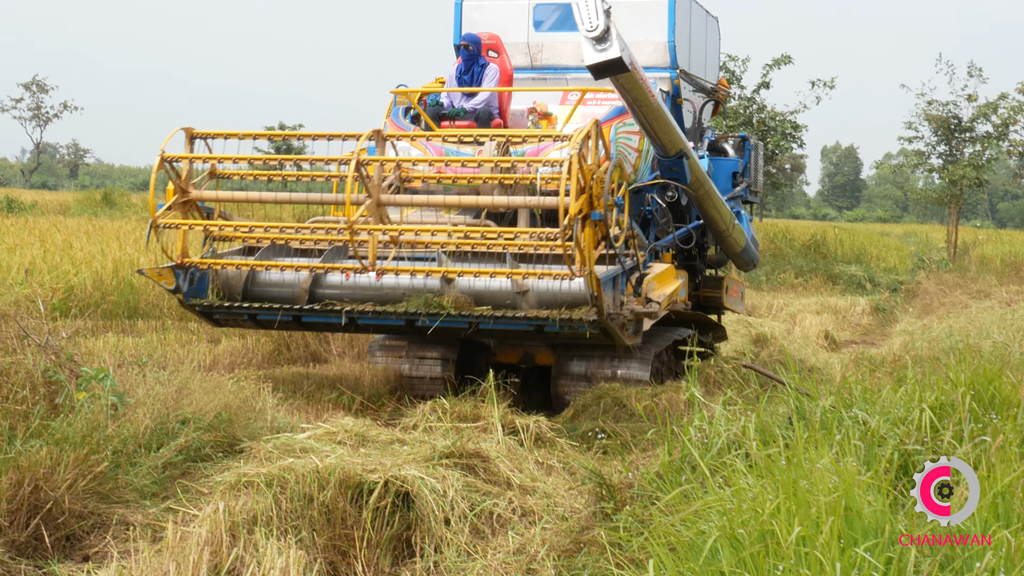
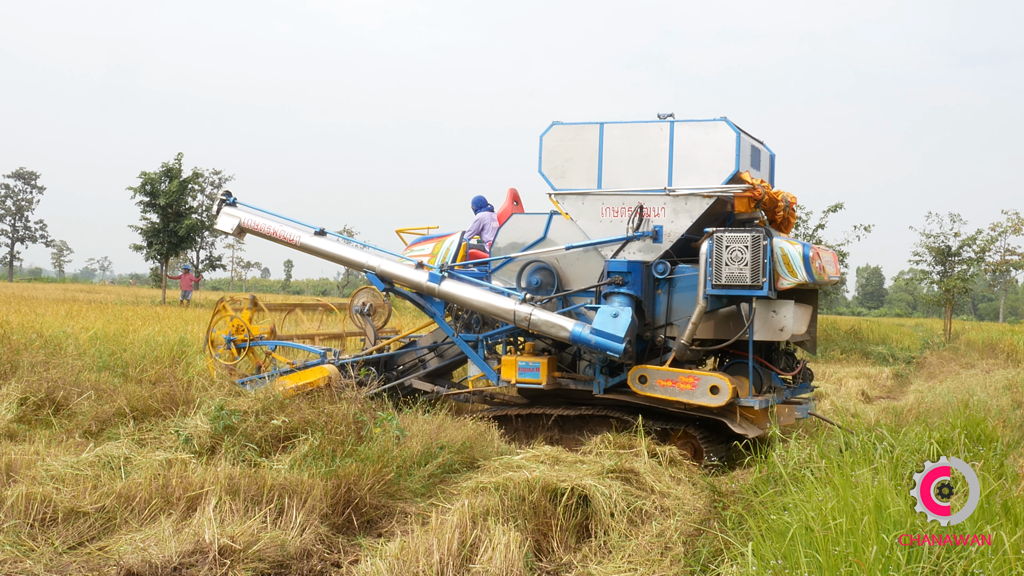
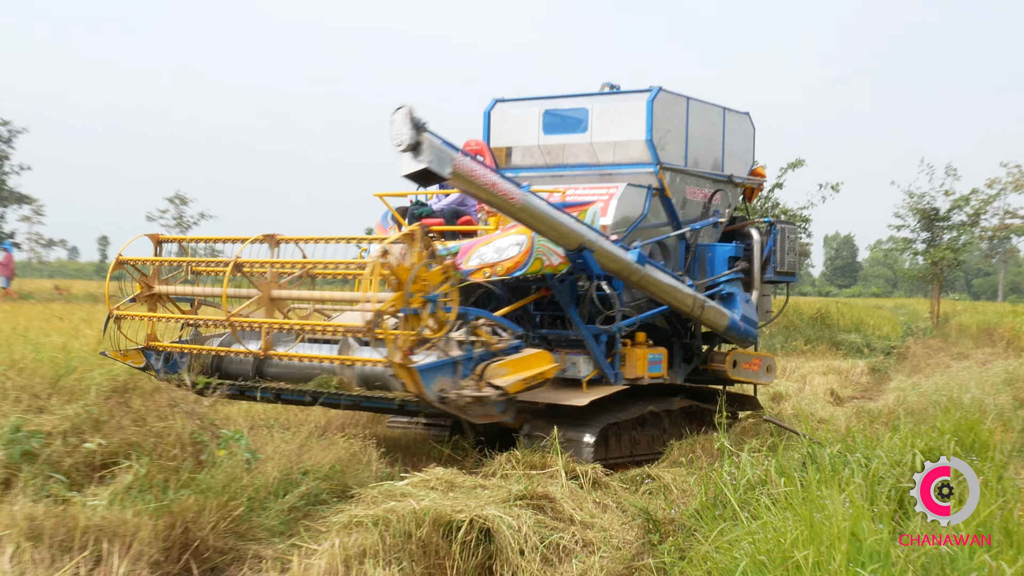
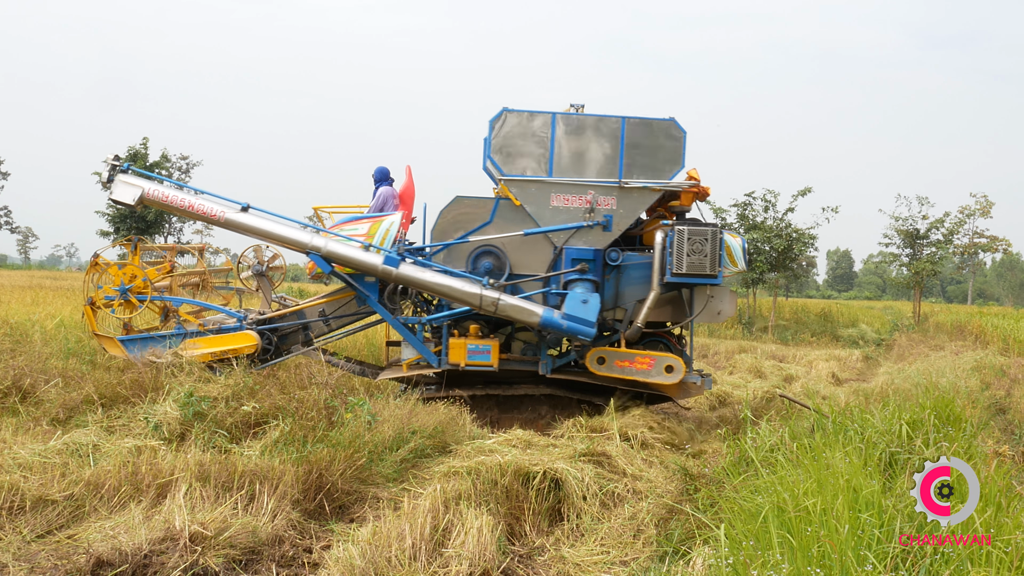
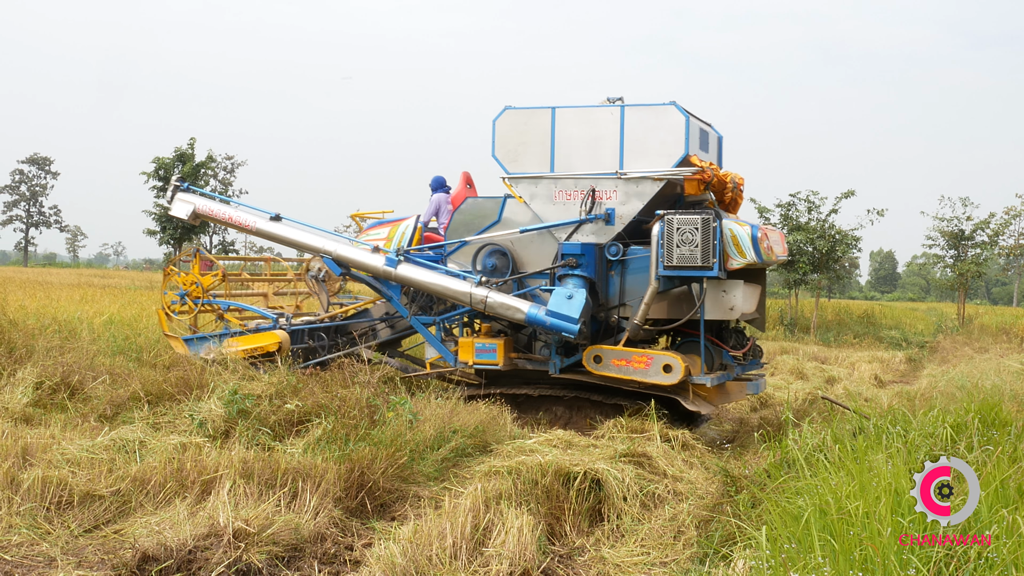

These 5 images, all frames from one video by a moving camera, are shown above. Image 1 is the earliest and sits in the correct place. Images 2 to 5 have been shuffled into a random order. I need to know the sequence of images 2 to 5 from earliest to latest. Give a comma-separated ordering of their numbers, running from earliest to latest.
3, 4, 5, 2
